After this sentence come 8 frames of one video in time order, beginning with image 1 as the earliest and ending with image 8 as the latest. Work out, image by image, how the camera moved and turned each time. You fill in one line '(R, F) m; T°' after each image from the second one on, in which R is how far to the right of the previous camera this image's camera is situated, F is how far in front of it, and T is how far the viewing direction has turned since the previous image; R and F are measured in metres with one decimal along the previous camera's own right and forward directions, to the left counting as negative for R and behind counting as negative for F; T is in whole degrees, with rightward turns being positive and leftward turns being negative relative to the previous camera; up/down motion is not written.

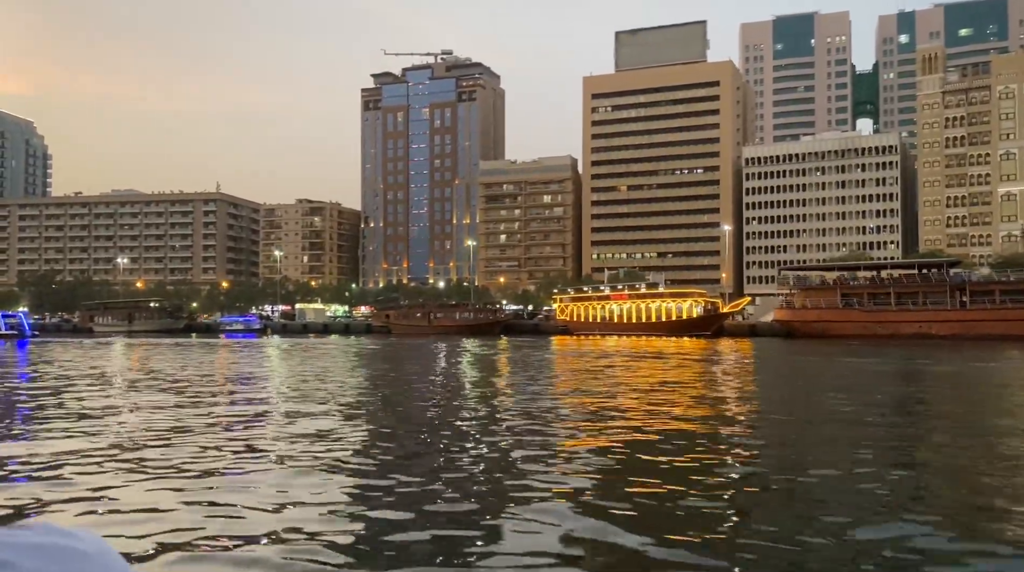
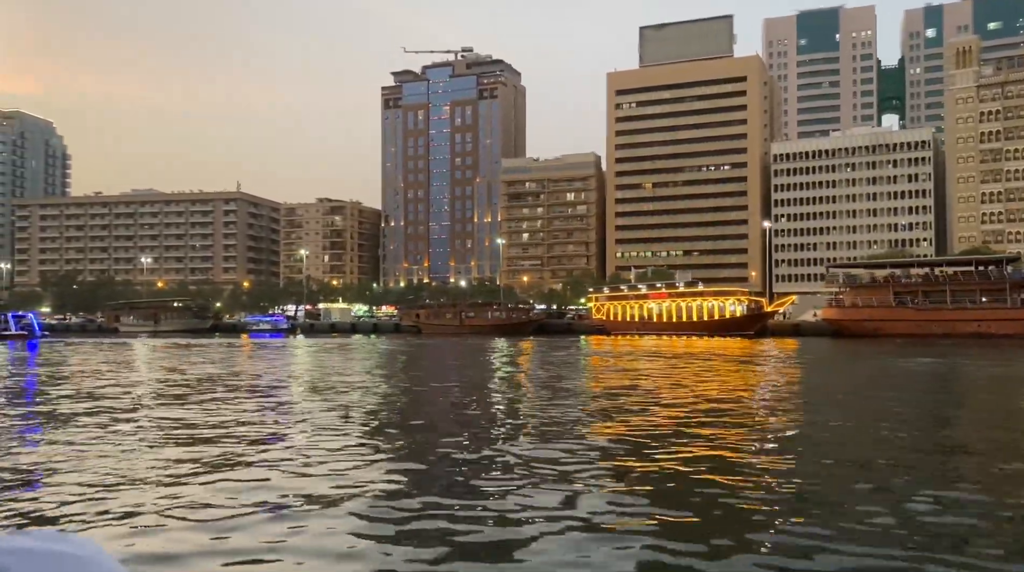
(-1.5, +1.5) m; -1°
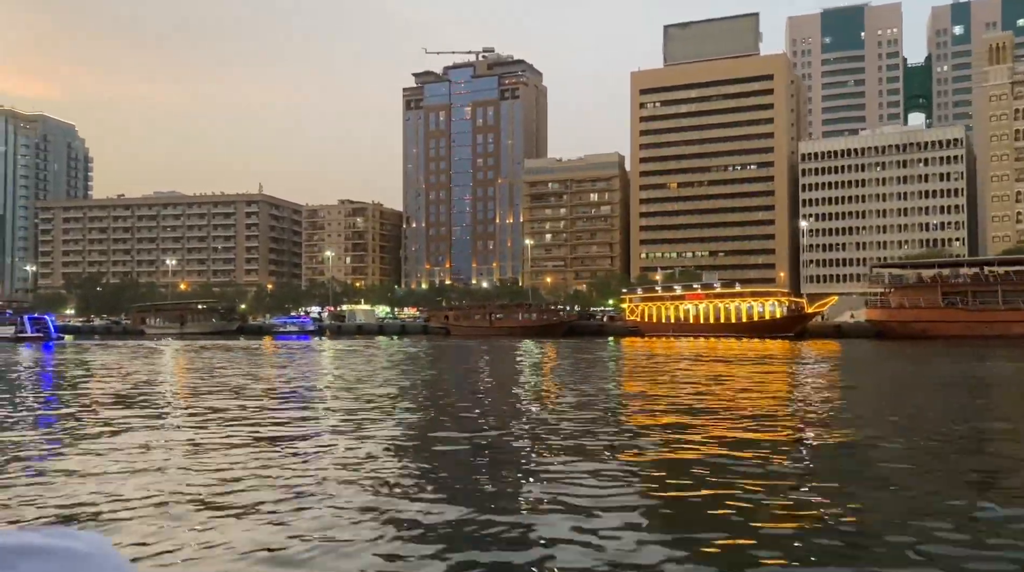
(-1.1, +1.1) m; -1°
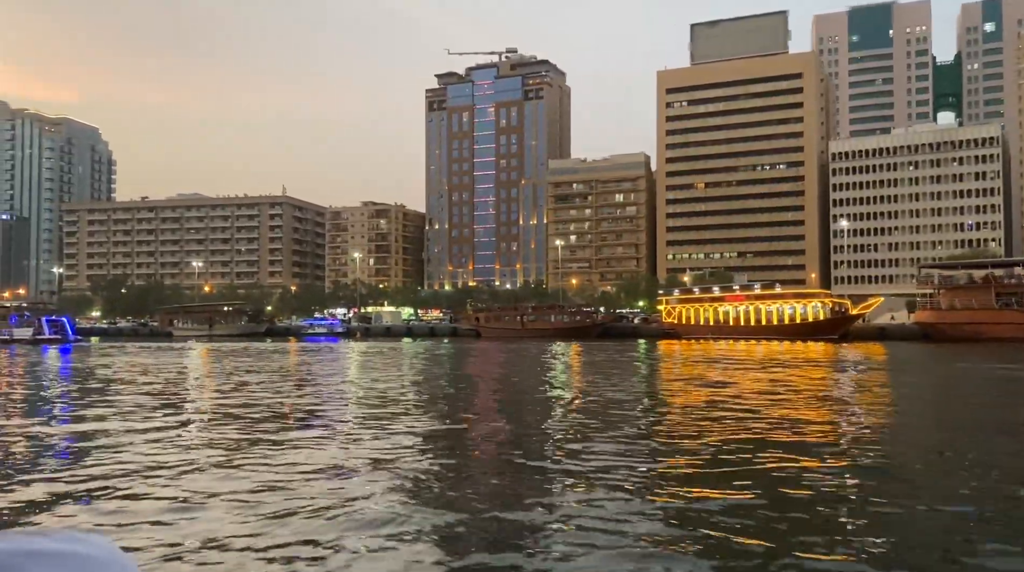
(-1.1, +1.2) m; -1°
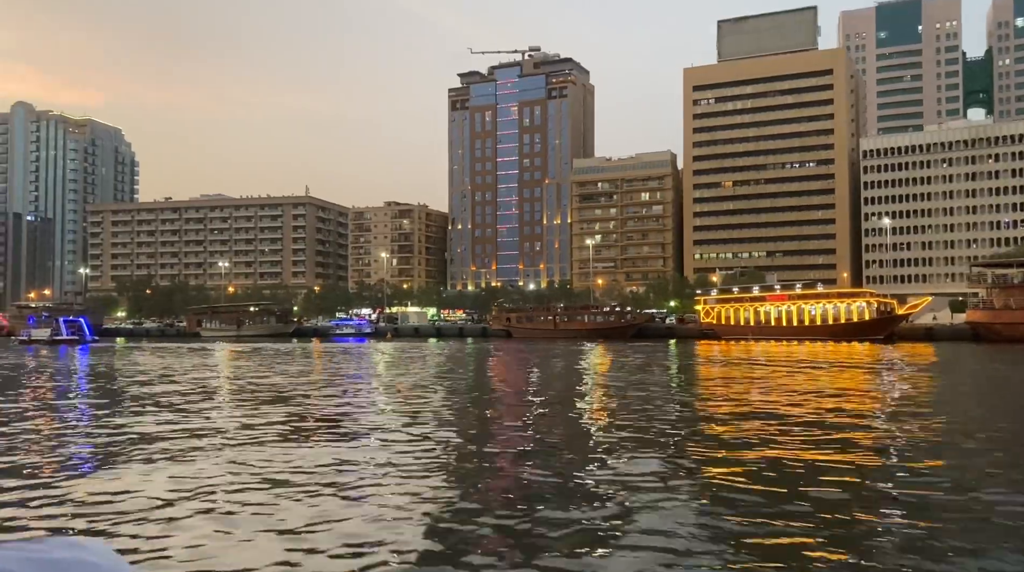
(-1.2, +1.3) m; -1°
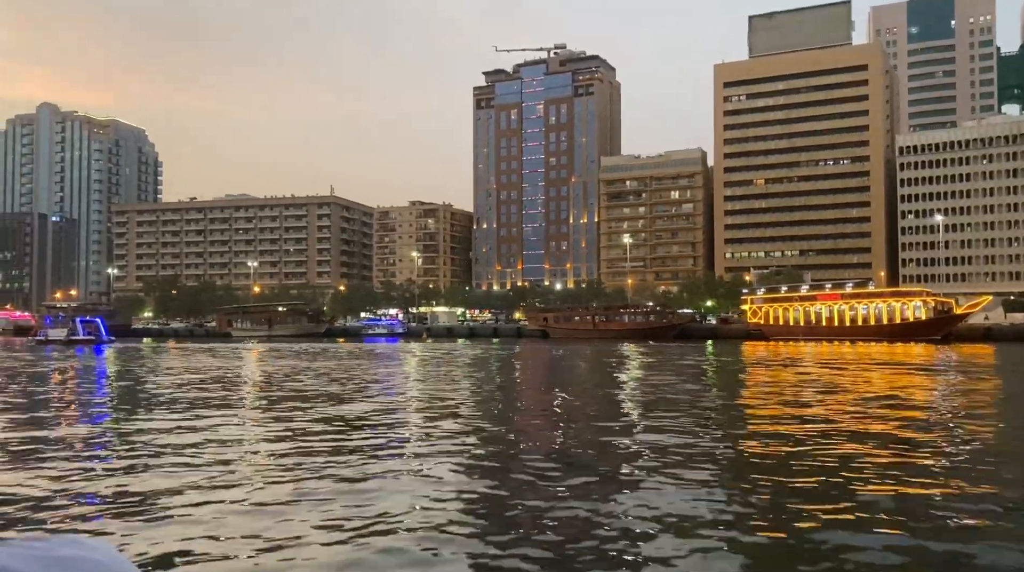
(-1.6, +1.7) m; -1°
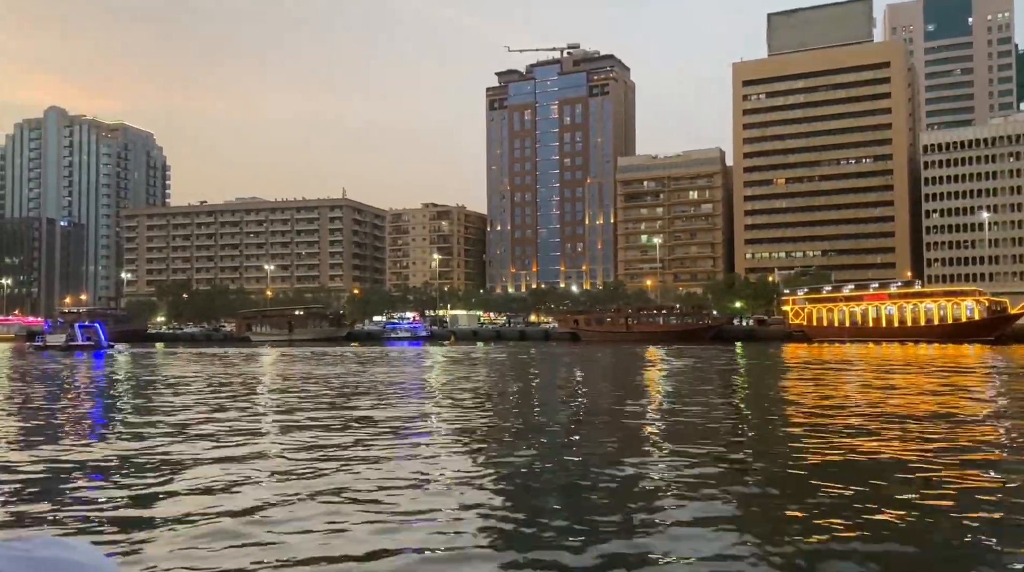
(-2.1, +2.0) m; 0°
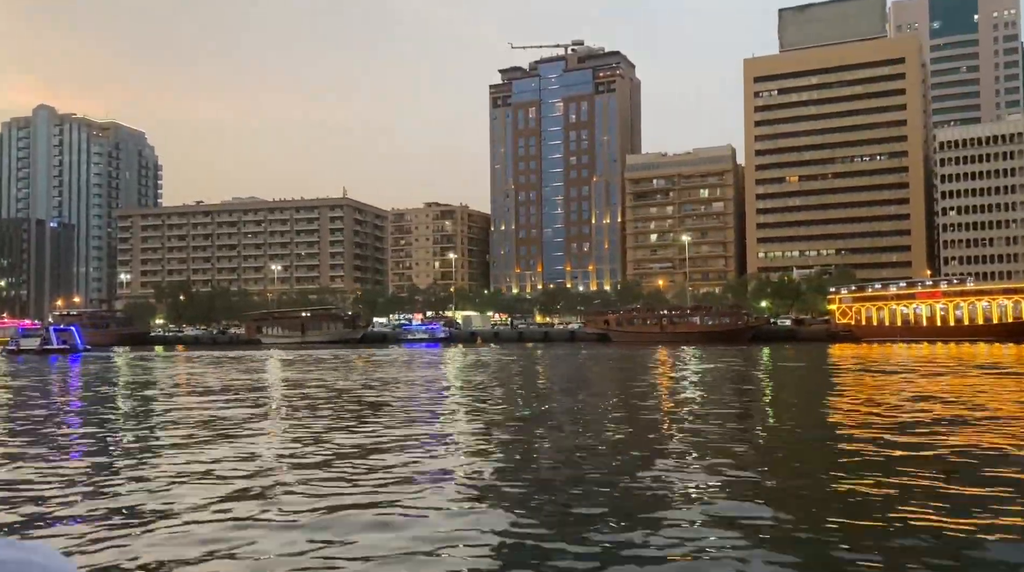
(-3.3, +2.9) m; +1°
